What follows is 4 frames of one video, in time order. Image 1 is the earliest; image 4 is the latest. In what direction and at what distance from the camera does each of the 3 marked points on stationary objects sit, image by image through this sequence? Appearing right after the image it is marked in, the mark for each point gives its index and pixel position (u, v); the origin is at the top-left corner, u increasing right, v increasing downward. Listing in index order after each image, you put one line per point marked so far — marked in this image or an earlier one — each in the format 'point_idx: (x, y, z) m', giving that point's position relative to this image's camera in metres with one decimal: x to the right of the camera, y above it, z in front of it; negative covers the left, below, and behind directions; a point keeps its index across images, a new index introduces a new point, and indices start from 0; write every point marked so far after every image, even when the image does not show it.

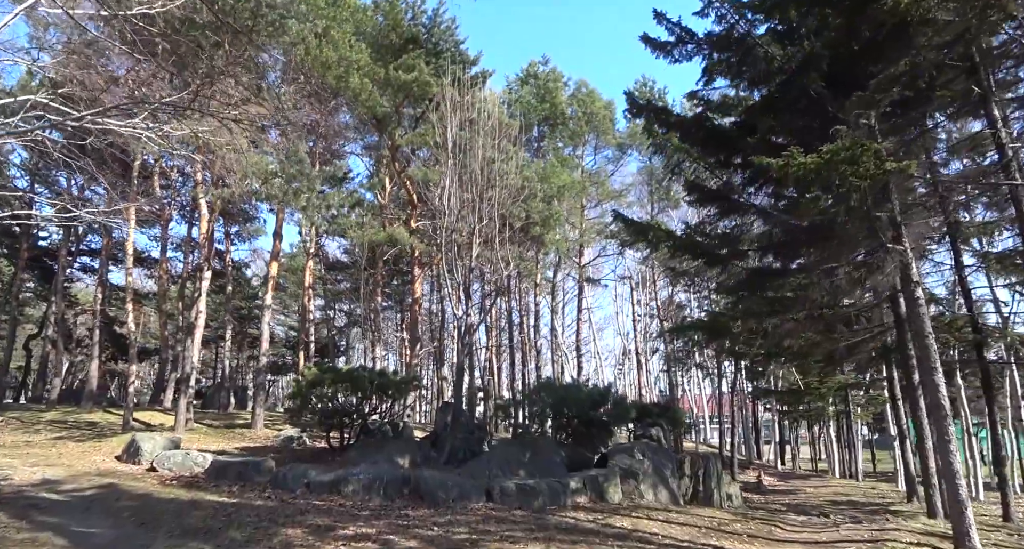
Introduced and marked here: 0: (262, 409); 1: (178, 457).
0: (-6.3, -3.4, +17.0) m
1: (-4.9, -2.7, +10.0) m
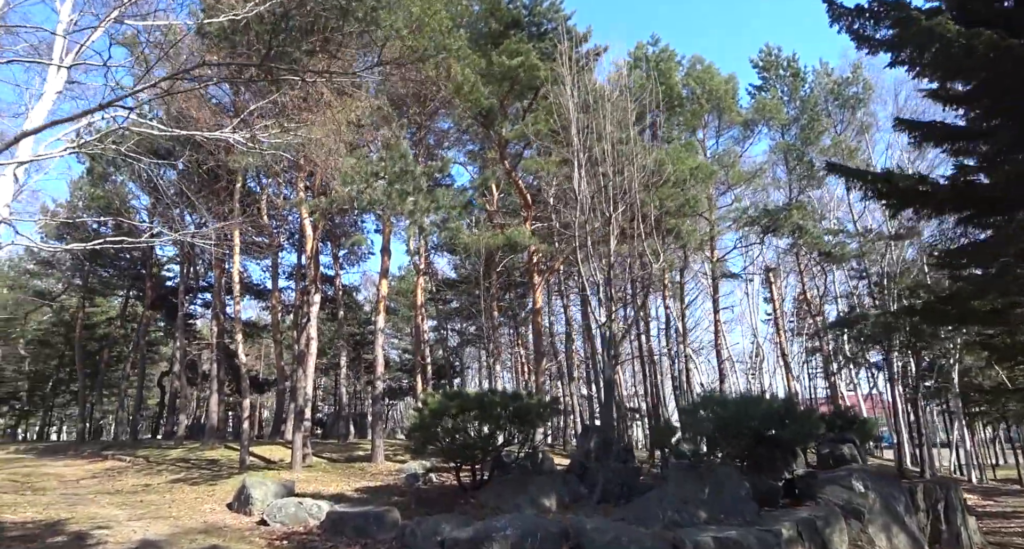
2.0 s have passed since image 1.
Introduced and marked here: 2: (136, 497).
0: (-3.0, -3.8, +15.6) m
1: (-2.8, -3.0, +8.5) m
2: (-6.4, -3.8, +11.5) m
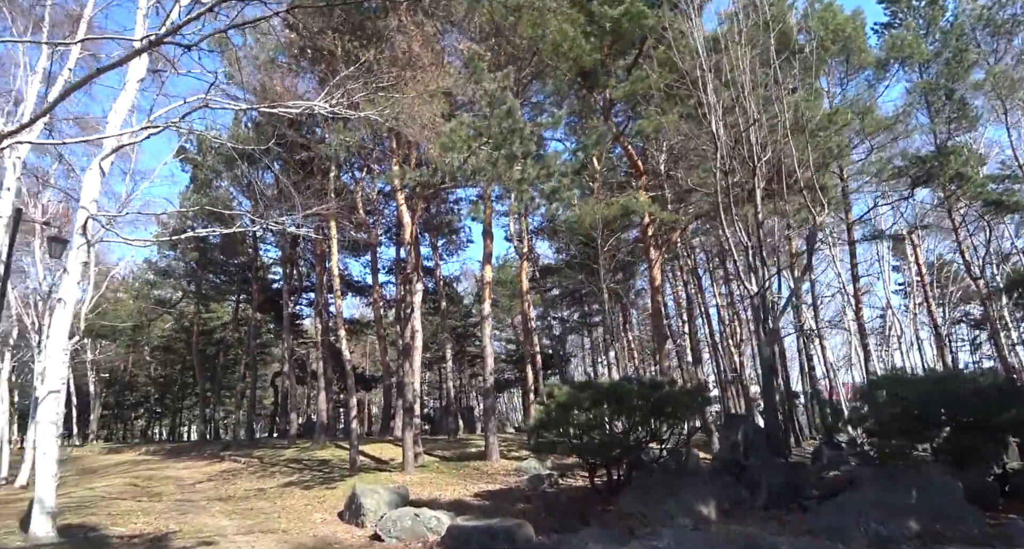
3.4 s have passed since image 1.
0: (-0.3, -3.5, +14.5) m
1: (-1.2, -2.7, +7.4) m
2: (-4.3, -3.7, +10.9) m
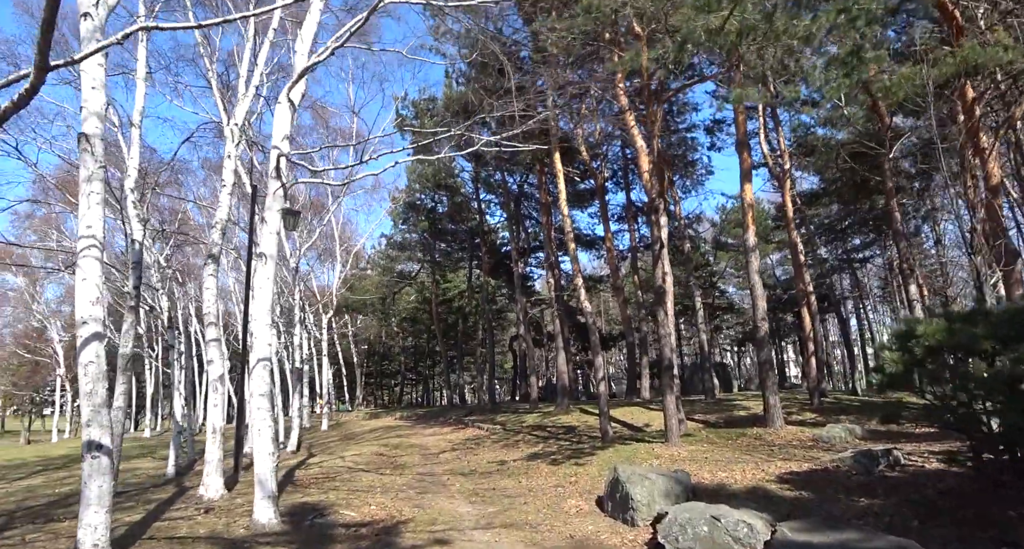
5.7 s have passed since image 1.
0: (+4.5, -2.1, +11.6) m
1: (+1.4, -1.9, +5.1) m
2: (-0.3, -2.9, +9.4) m
